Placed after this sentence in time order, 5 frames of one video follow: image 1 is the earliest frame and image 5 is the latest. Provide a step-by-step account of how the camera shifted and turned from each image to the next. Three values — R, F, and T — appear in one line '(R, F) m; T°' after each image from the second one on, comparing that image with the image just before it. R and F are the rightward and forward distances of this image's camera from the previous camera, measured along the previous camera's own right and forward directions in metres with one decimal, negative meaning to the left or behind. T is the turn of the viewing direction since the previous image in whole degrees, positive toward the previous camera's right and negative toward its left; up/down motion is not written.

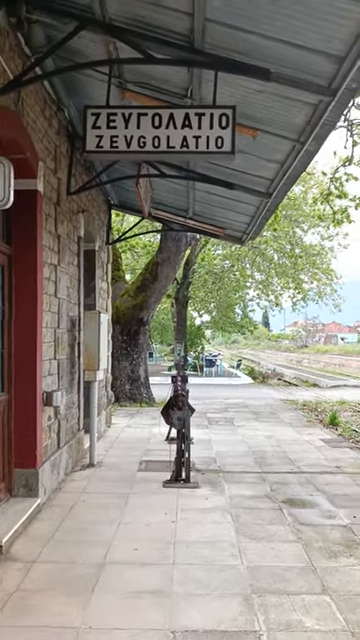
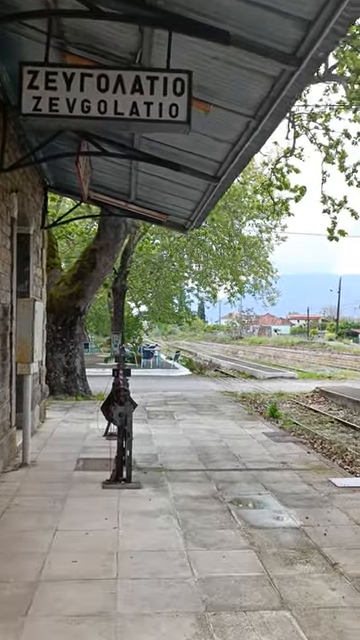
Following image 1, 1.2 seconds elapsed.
(-0.1, +0.4) m; +6°
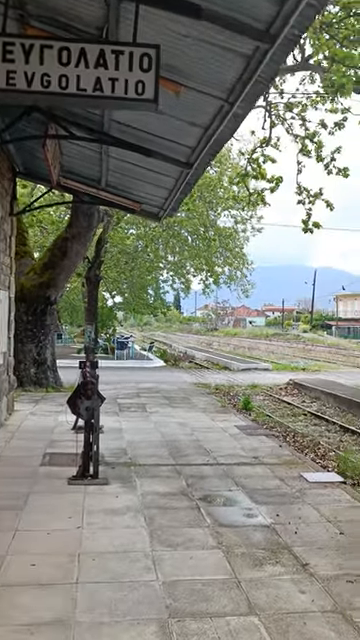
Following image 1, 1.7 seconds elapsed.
(+0.1, +0.2) m; +2°
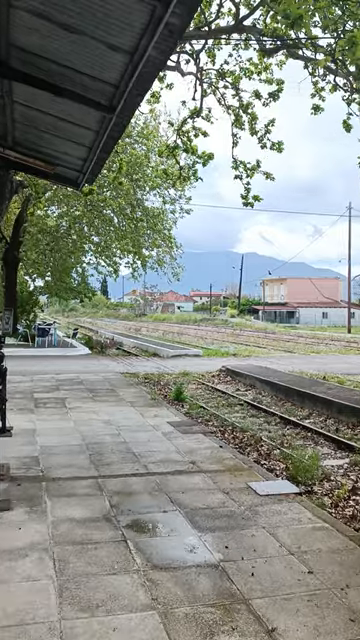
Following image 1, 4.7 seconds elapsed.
(+0.1, +1.2) m; +7°
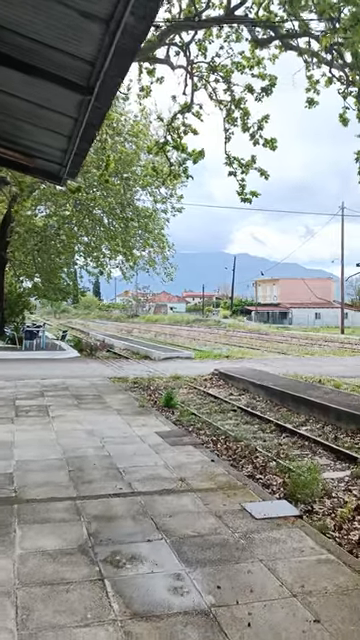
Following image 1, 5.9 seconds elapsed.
(+0.1, +0.5) m; +1°
